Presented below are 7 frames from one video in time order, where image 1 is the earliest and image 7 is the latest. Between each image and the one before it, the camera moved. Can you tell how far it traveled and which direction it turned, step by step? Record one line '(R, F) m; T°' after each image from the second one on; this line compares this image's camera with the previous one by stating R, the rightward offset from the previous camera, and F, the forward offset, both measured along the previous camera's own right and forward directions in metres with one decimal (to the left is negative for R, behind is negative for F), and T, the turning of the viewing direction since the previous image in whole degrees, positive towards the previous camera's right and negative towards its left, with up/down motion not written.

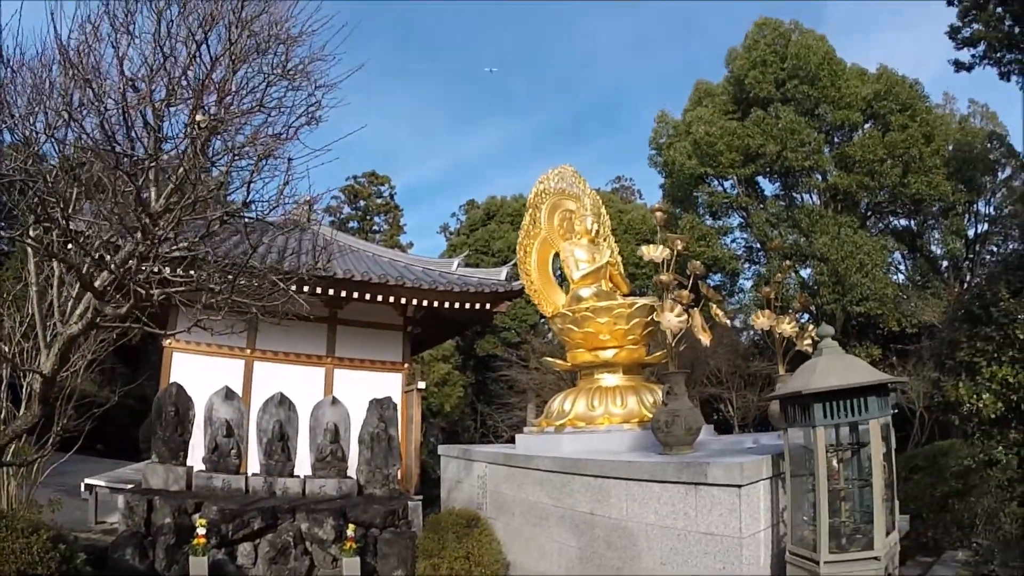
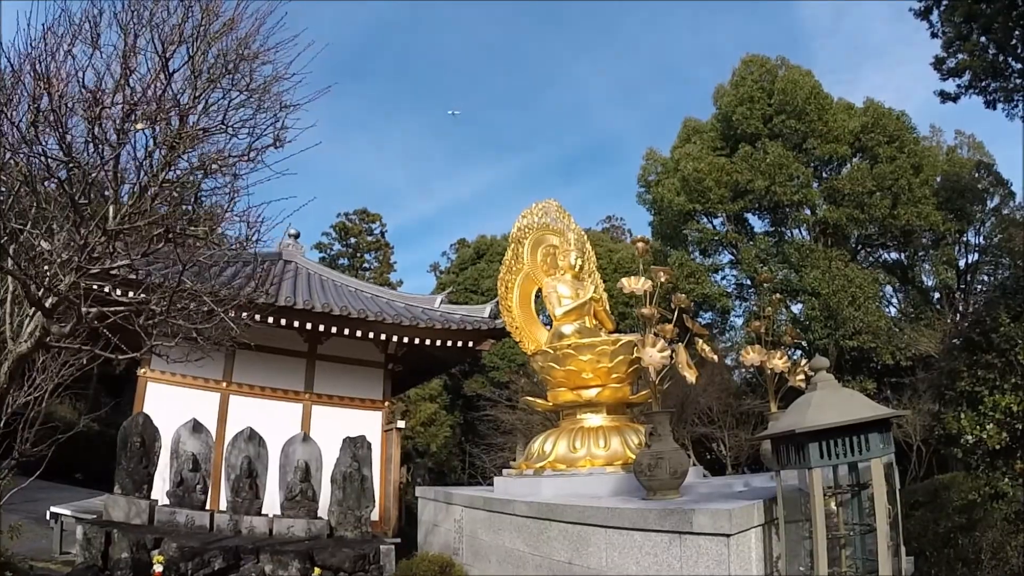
(+0.1, +0.3) m; +1°
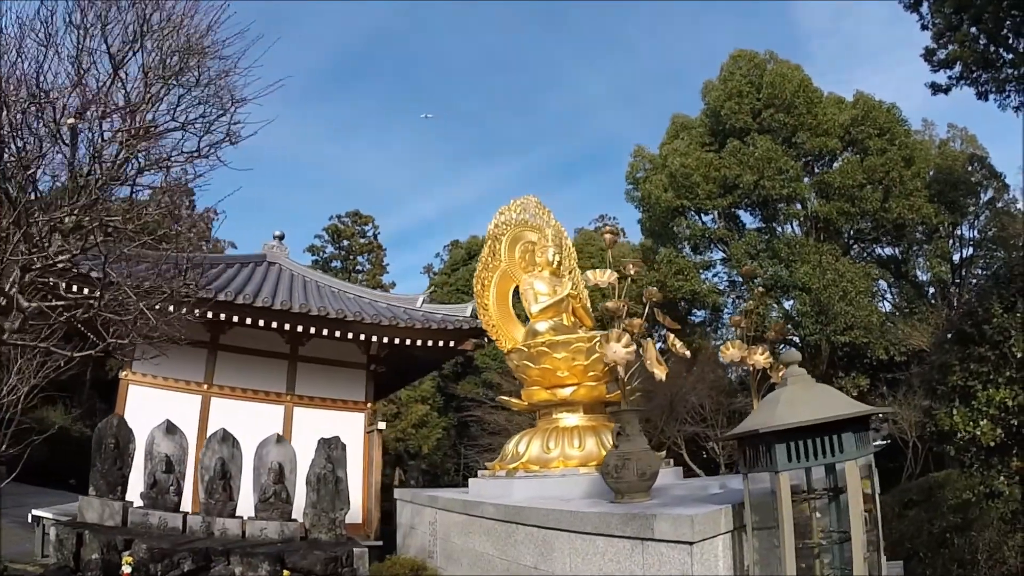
(+0.2, +0.2) m; 0°
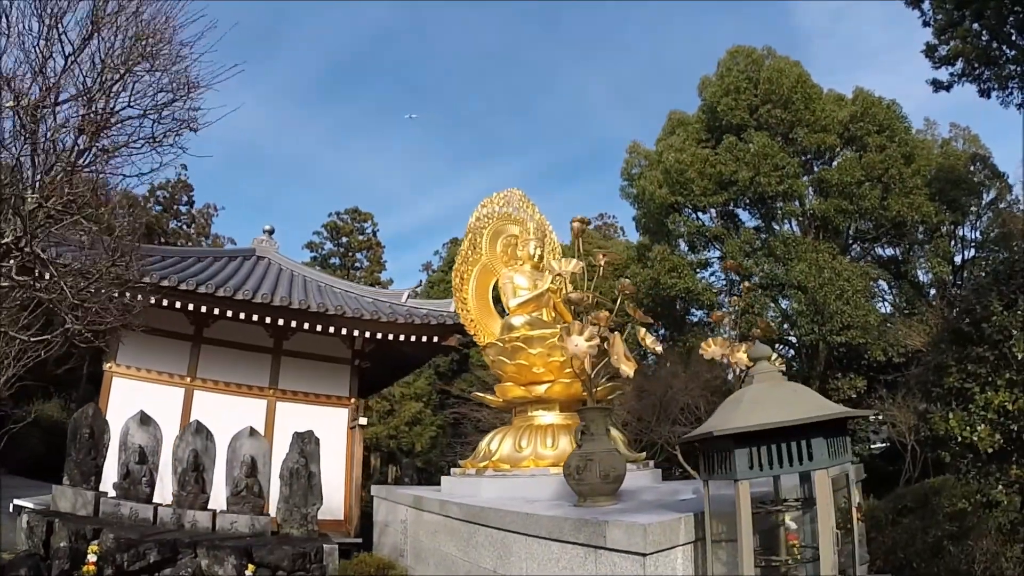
(+0.2, +0.2) m; 0°
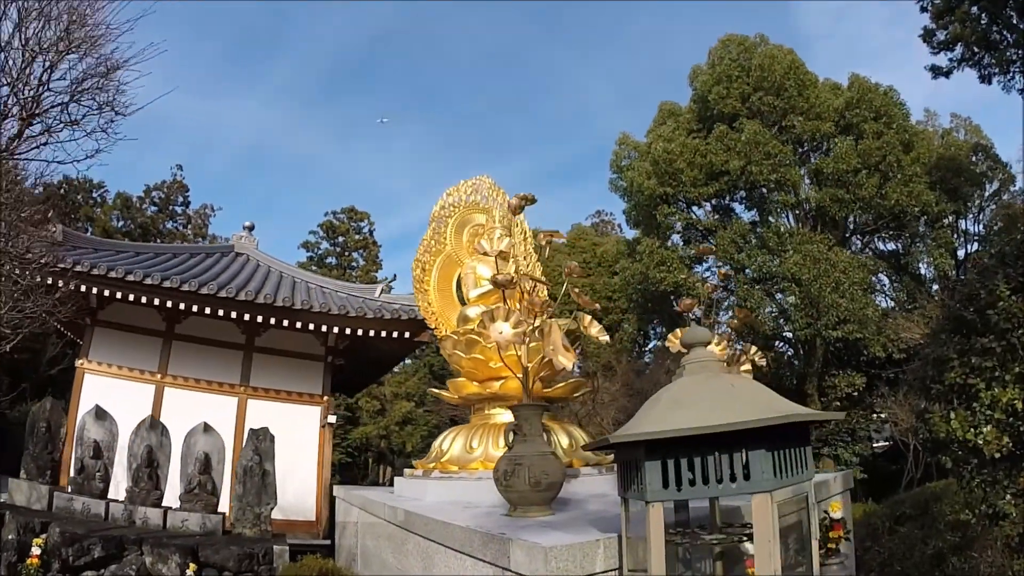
(+0.3, +0.4) m; 0°
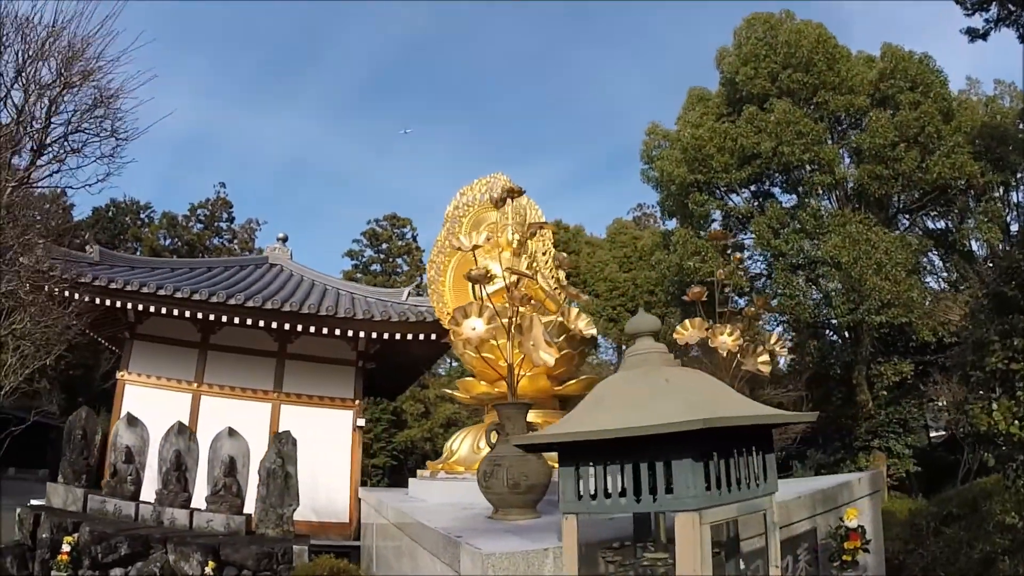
(+0.3, +0.1) m; -4°
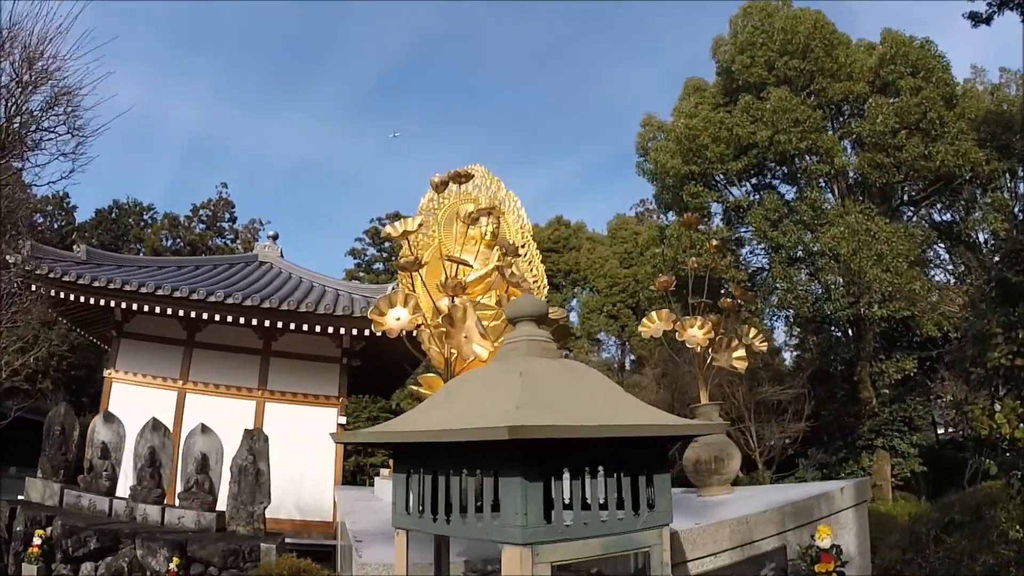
(+0.3, +0.2) m; -1°
